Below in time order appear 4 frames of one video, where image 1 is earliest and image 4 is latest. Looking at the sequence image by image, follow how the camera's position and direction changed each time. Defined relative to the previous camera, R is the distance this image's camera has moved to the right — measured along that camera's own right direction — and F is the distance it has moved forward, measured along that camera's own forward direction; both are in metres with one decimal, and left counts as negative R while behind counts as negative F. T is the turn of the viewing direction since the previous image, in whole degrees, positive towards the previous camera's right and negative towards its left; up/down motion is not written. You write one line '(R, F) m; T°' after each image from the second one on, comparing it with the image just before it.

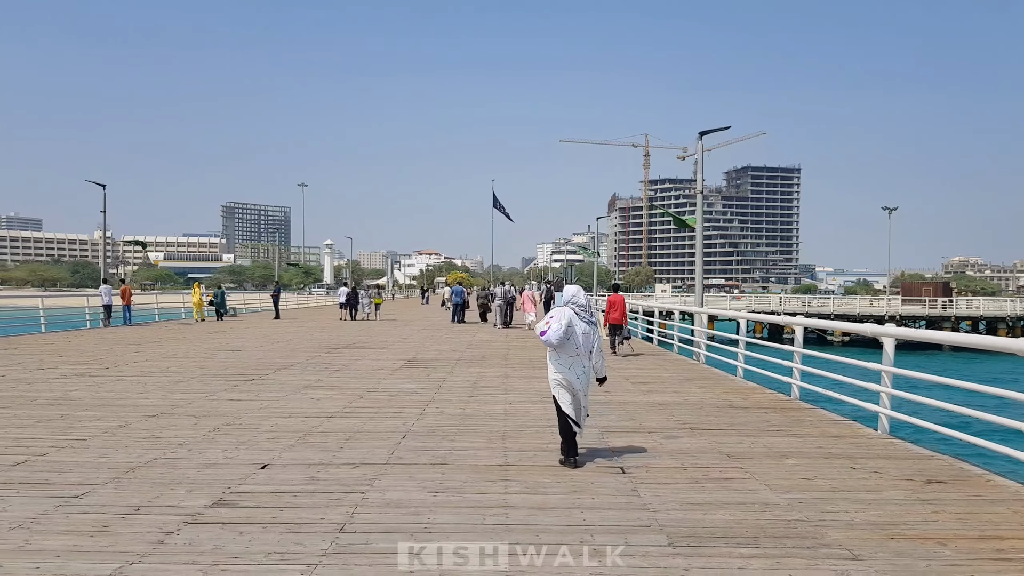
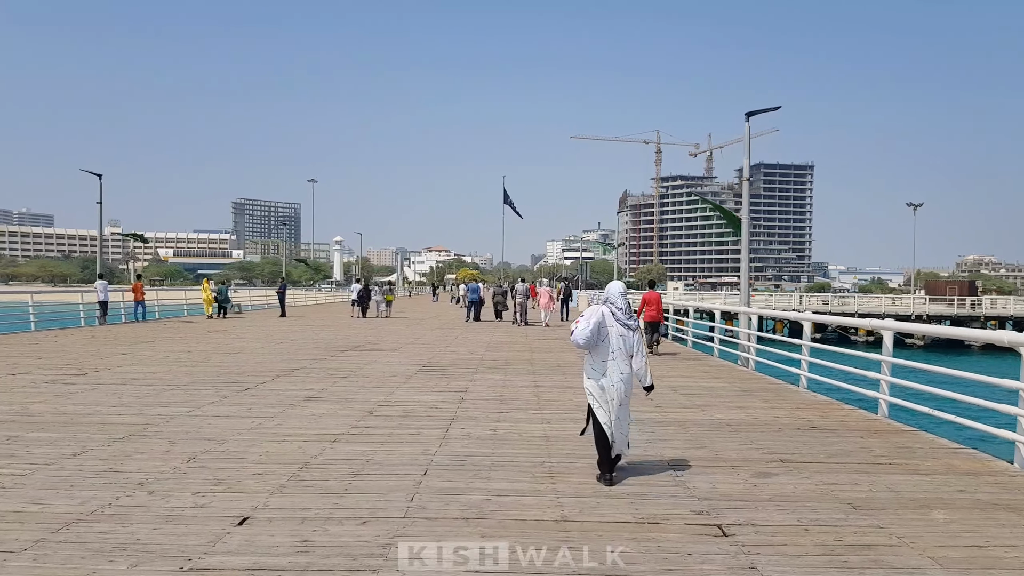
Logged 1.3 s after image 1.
(-0.3, +1.5) m; -1°
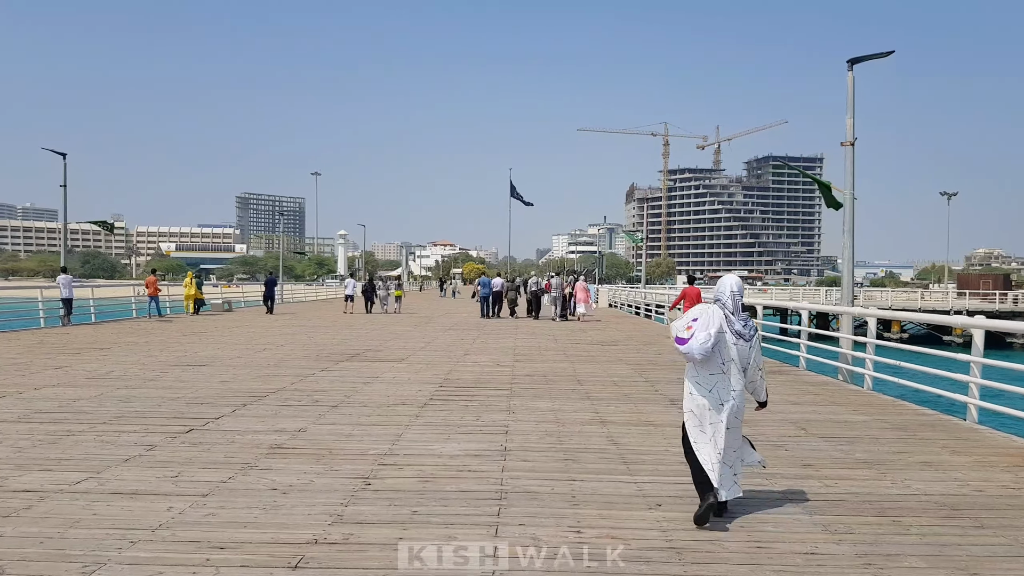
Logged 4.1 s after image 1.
(-0.5, +3.2) m; 0°
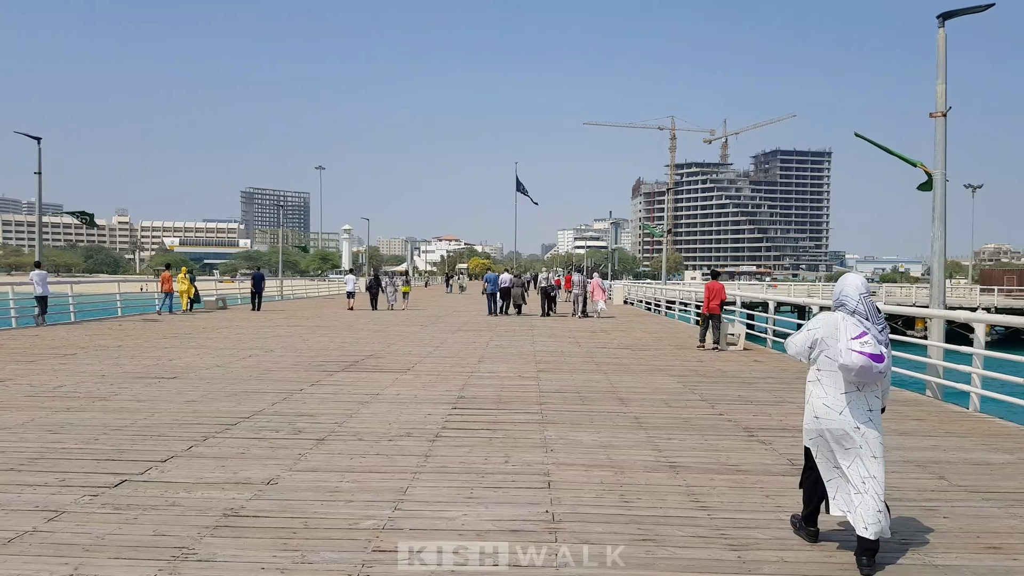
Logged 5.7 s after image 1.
(-0.3, +1.9) m; 0°
